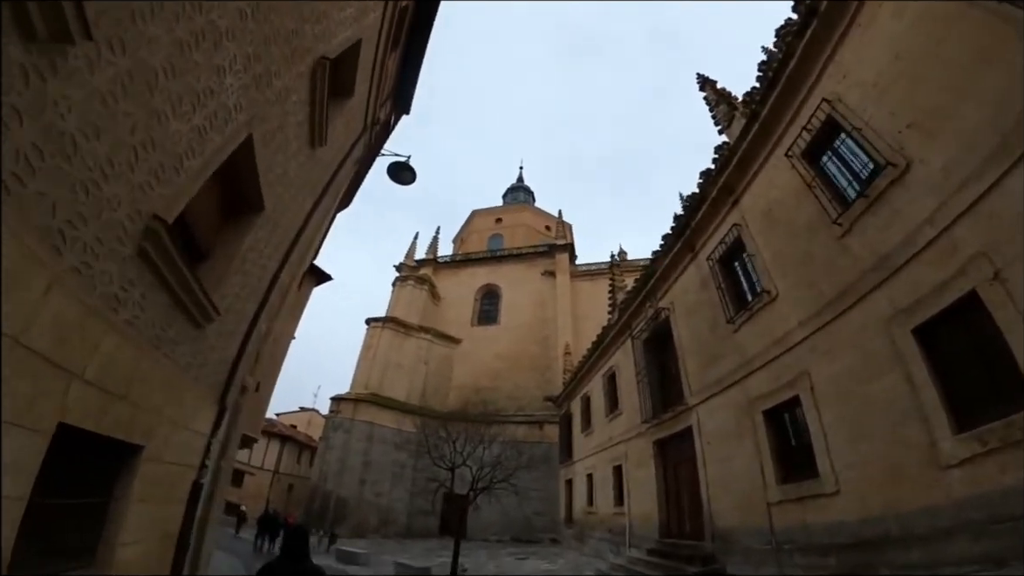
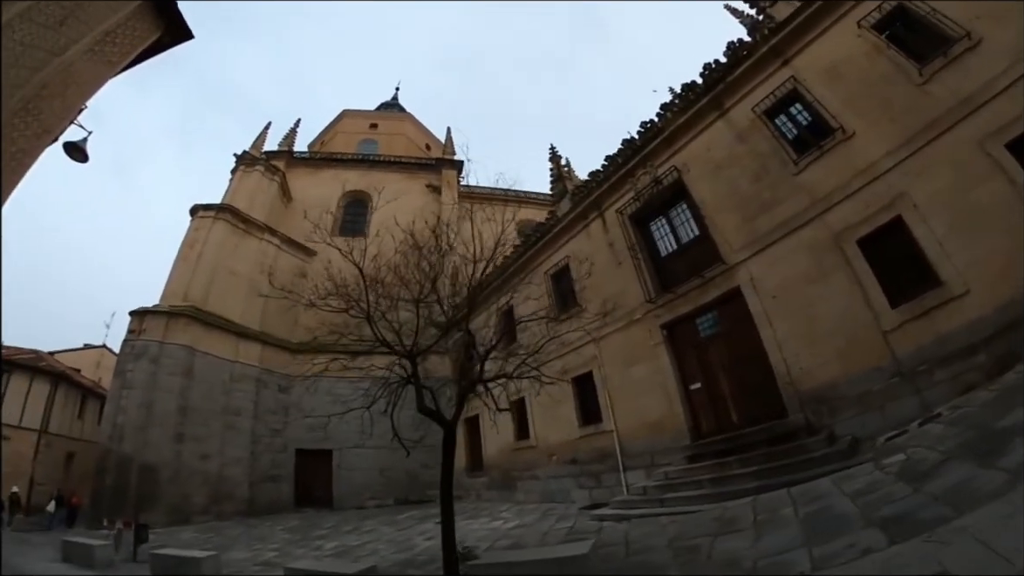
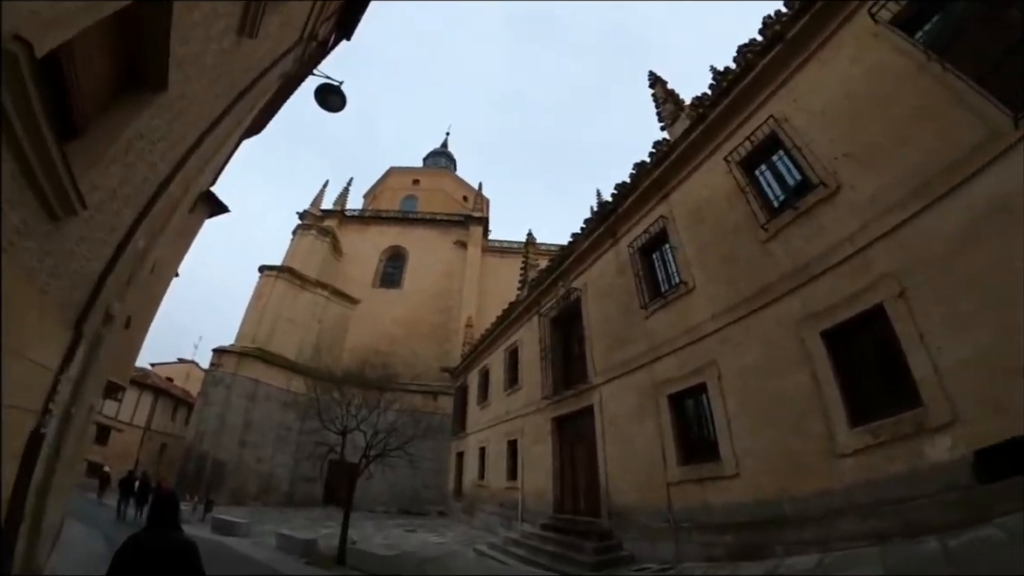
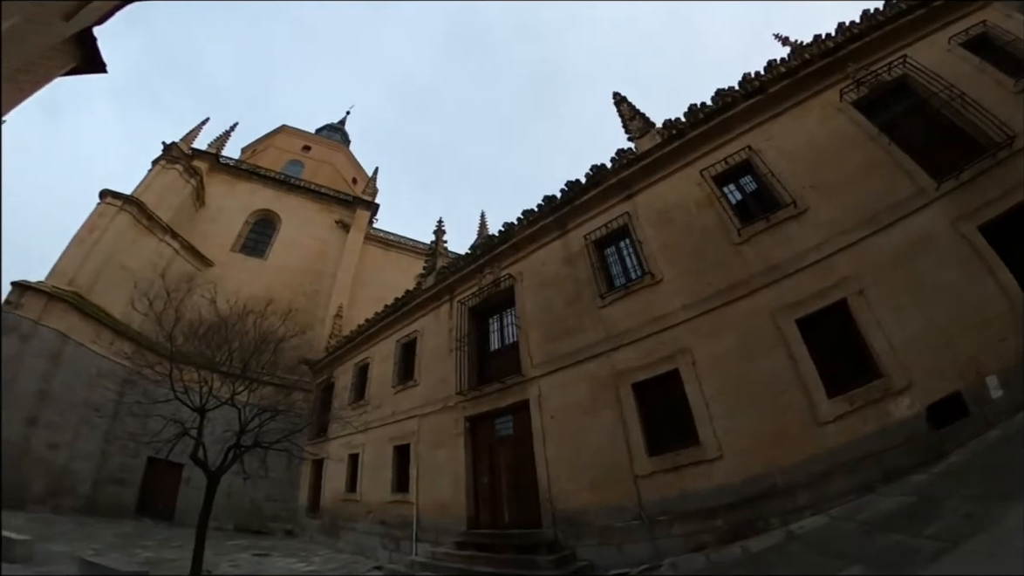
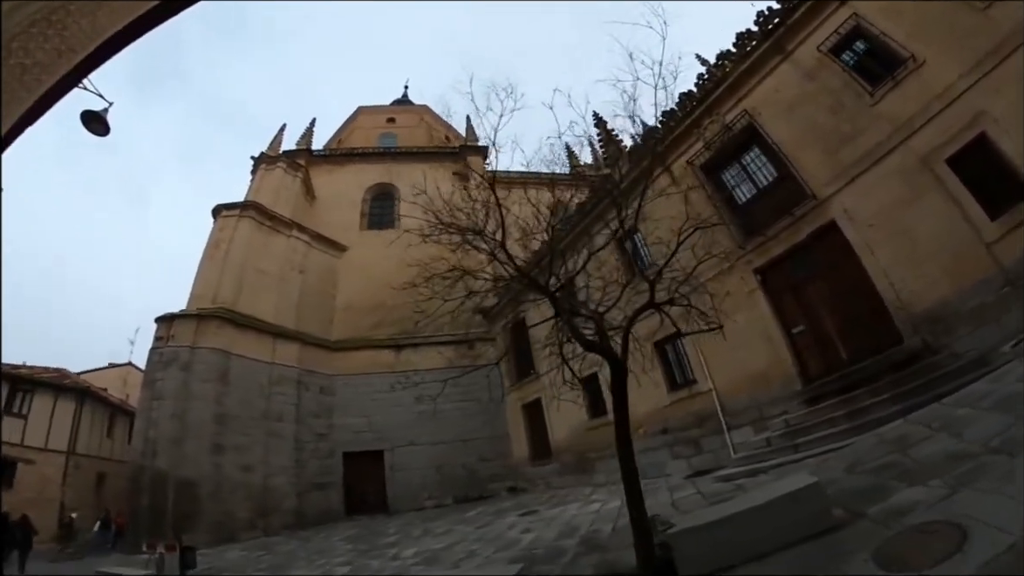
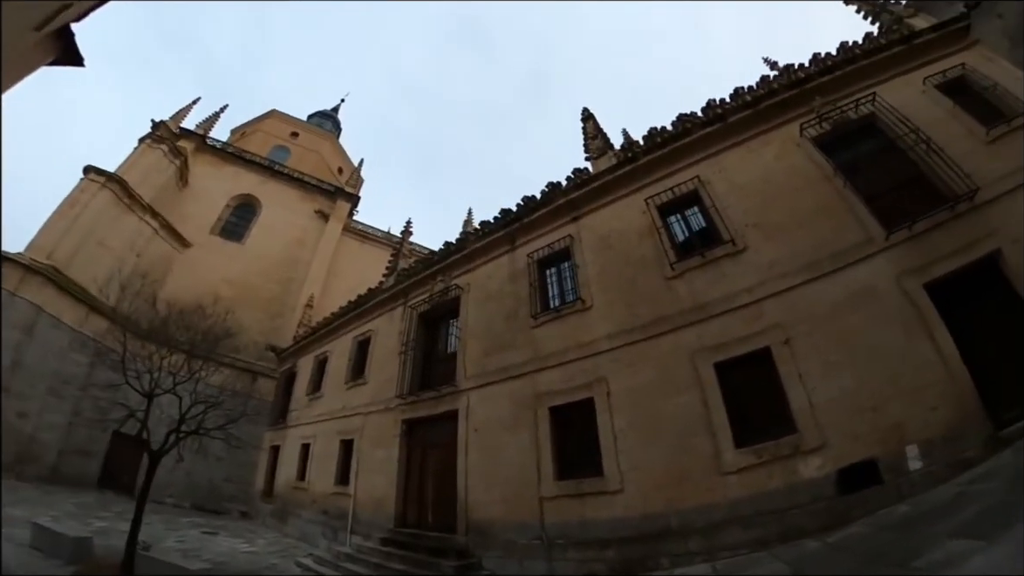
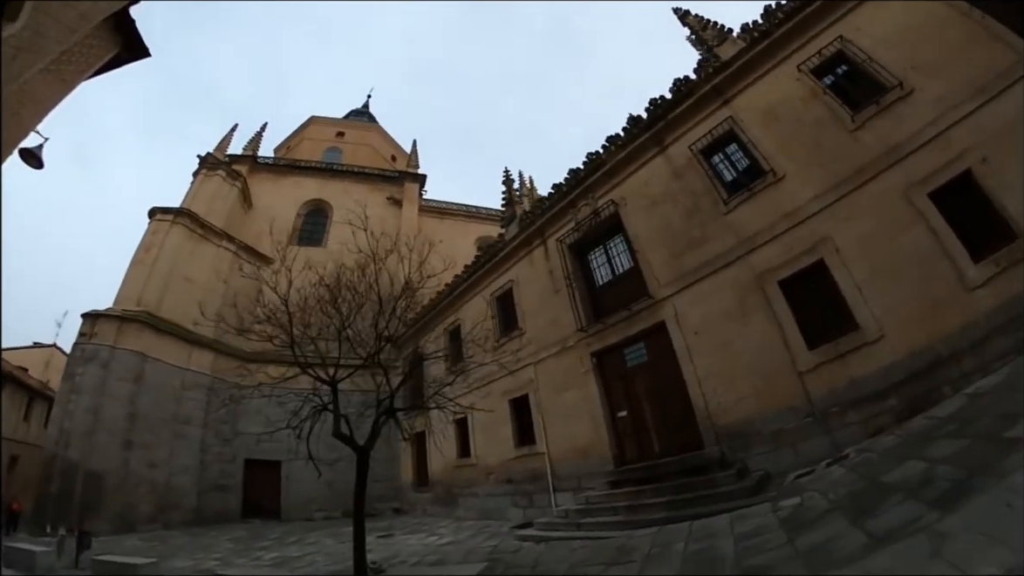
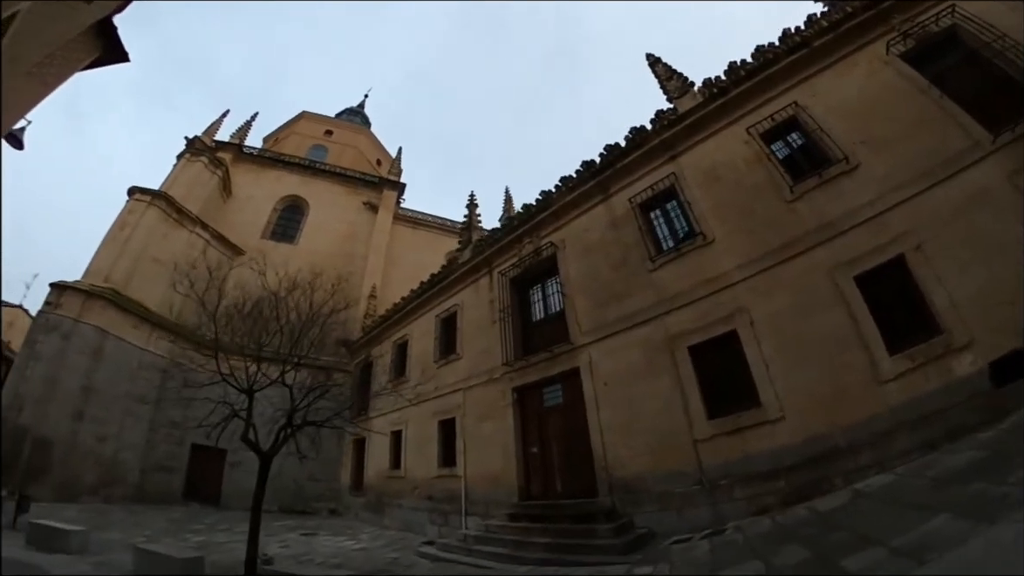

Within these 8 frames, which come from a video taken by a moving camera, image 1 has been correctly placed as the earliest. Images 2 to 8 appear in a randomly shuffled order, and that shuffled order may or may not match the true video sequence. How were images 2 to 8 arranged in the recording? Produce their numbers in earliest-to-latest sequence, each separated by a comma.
3, 6, 4, 8, 7, 2, 5
